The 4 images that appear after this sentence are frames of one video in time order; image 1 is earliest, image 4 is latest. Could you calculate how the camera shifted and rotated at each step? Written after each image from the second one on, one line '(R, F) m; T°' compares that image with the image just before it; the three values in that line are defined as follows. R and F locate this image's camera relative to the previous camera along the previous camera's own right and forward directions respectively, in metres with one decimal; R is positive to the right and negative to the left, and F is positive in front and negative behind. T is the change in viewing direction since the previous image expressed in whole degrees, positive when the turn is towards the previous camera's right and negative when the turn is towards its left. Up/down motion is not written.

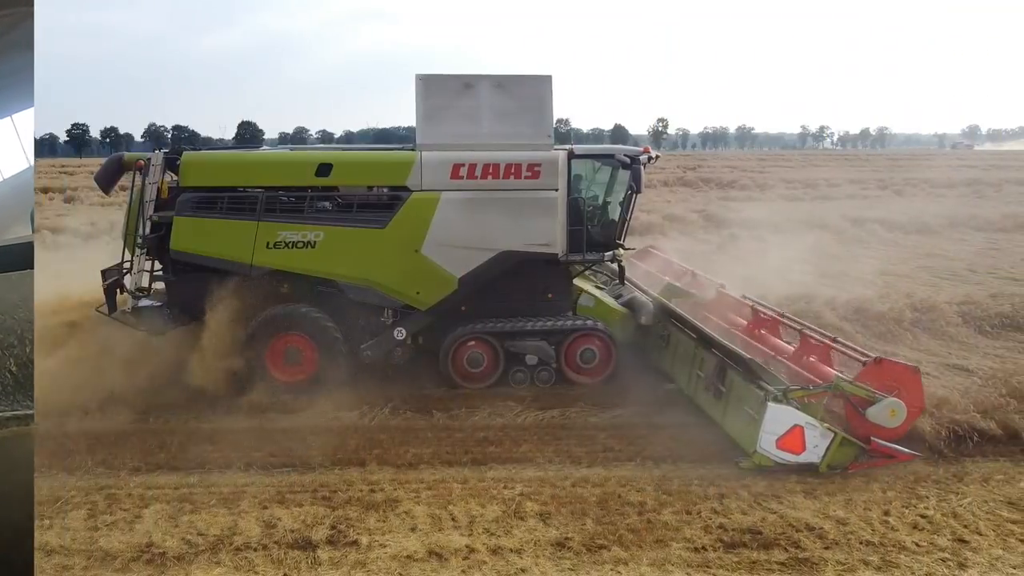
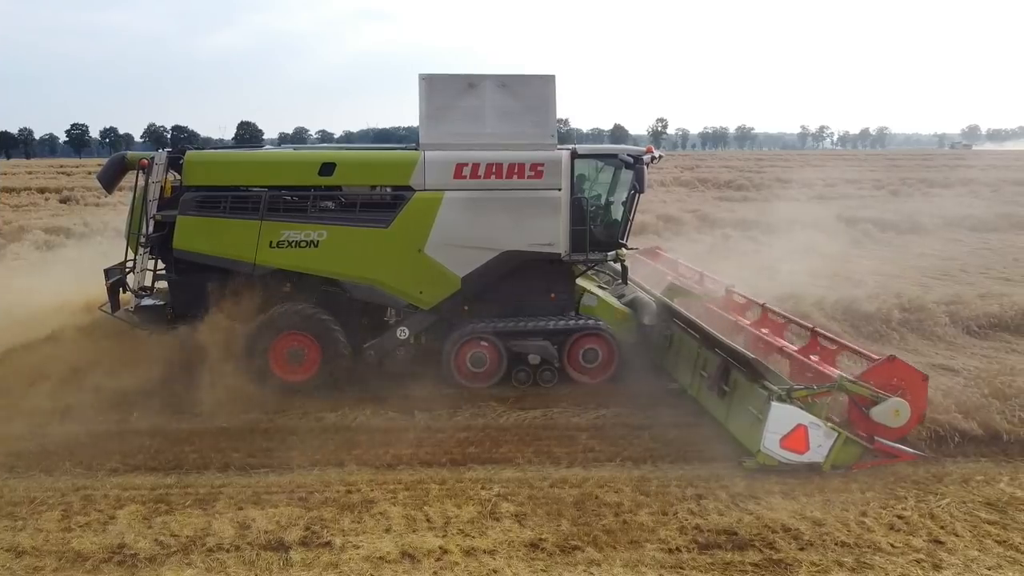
(-1.8, 0.0) m; 0°
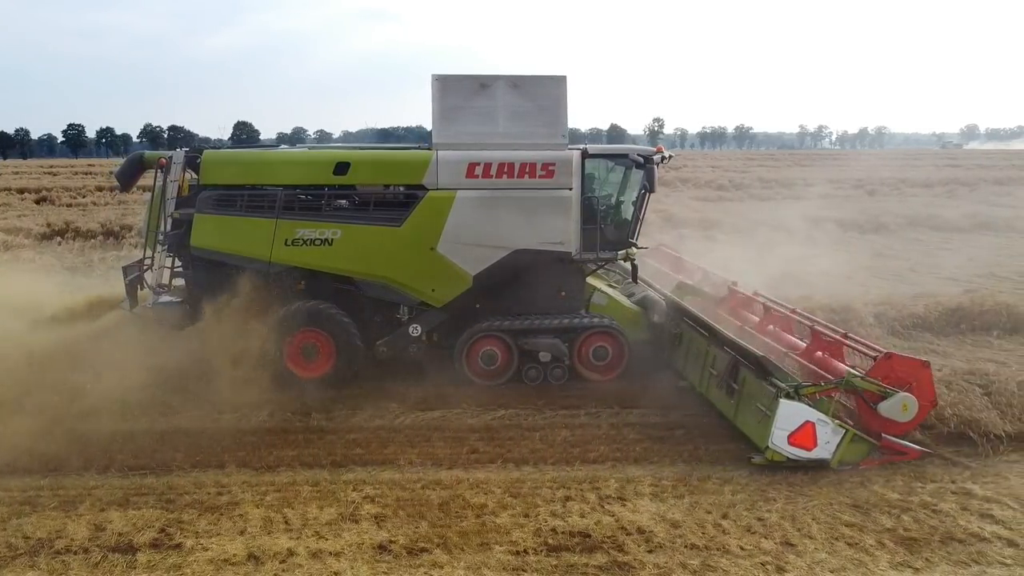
(+0.9, 0.0) m; 0°
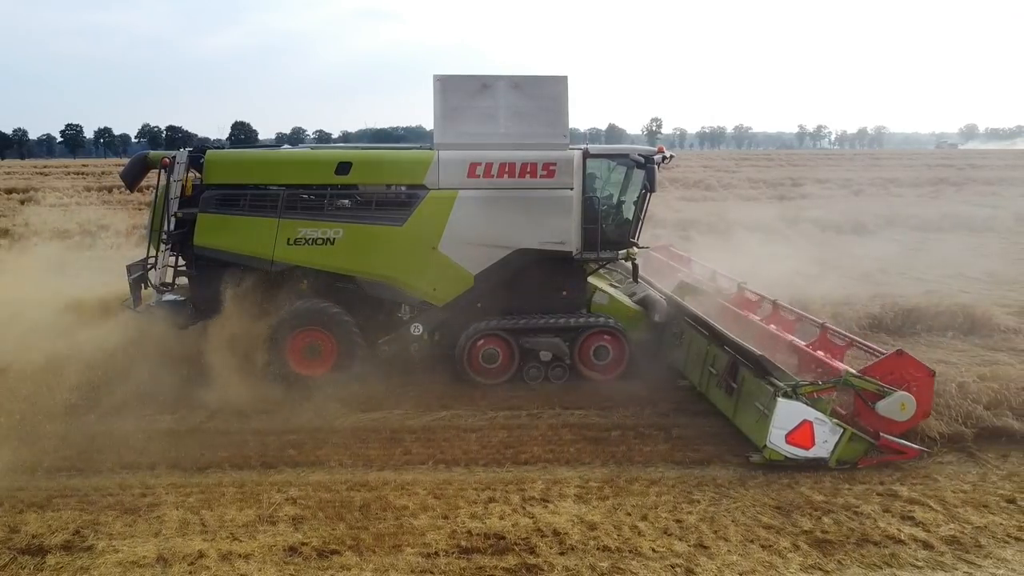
(+0.5, 0.0) m; 0°
